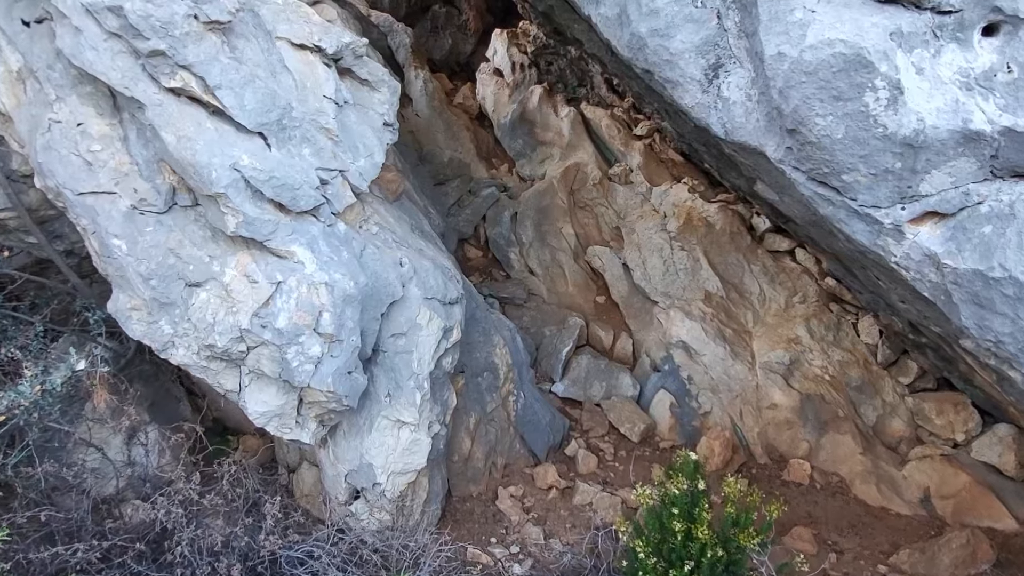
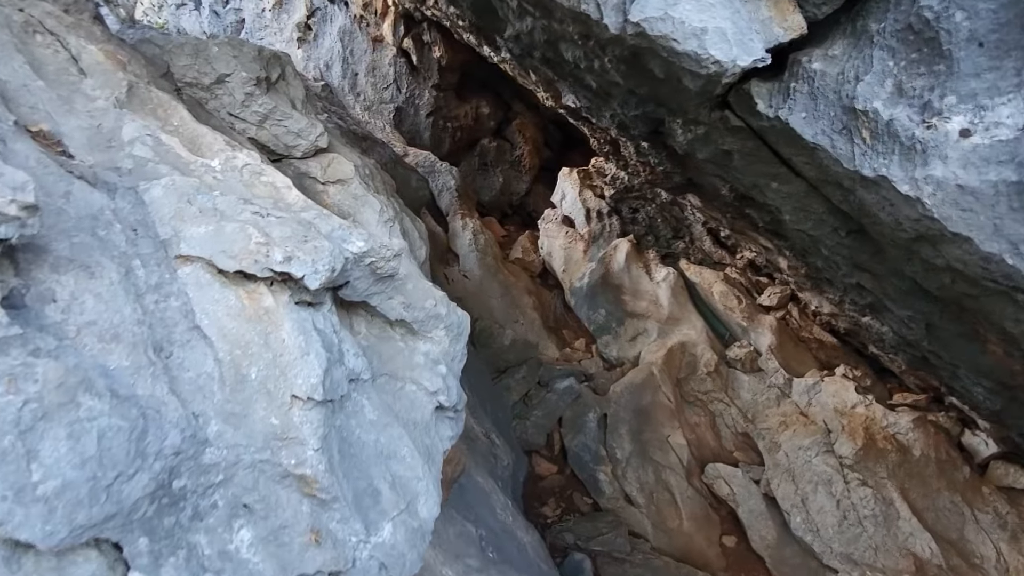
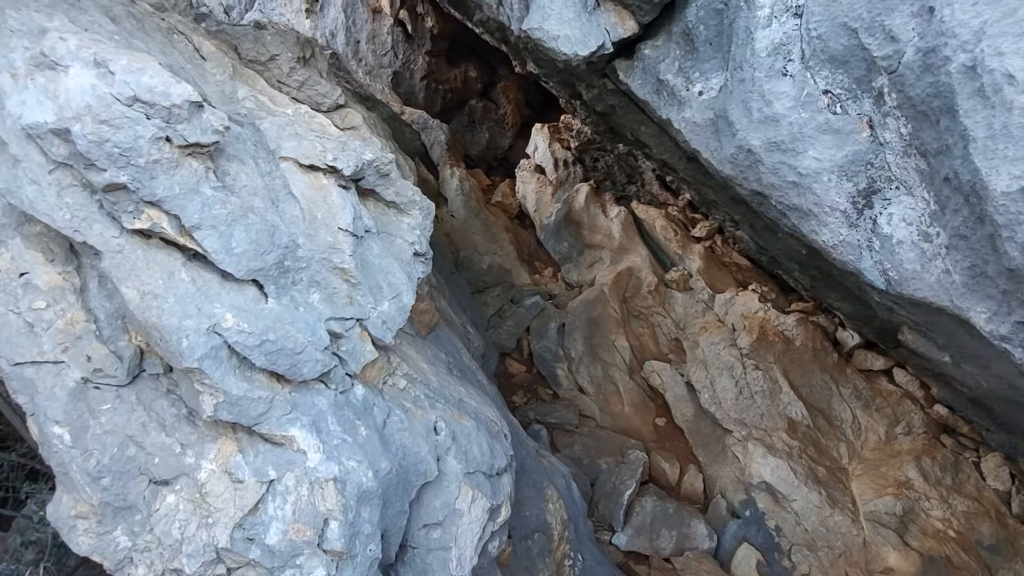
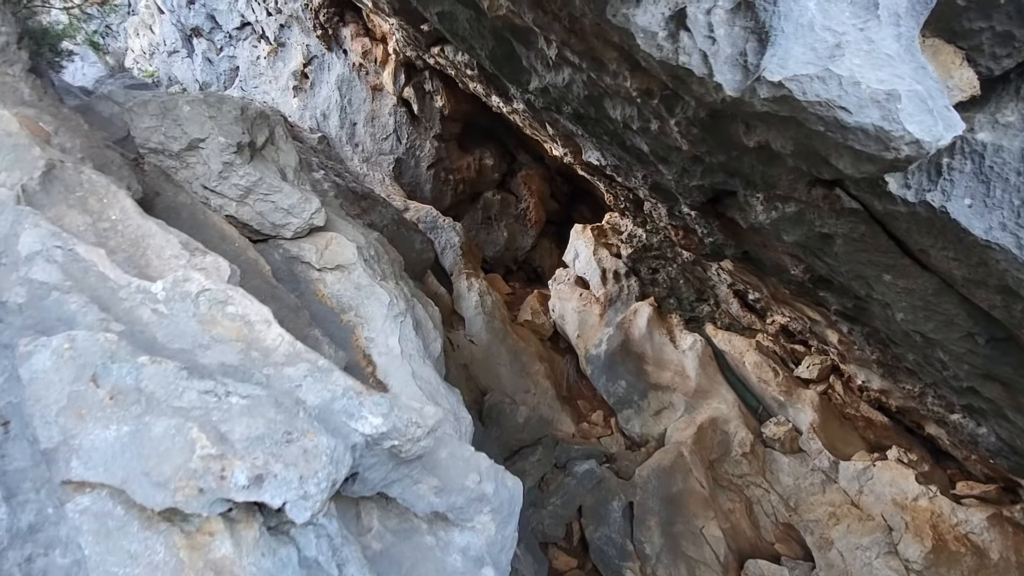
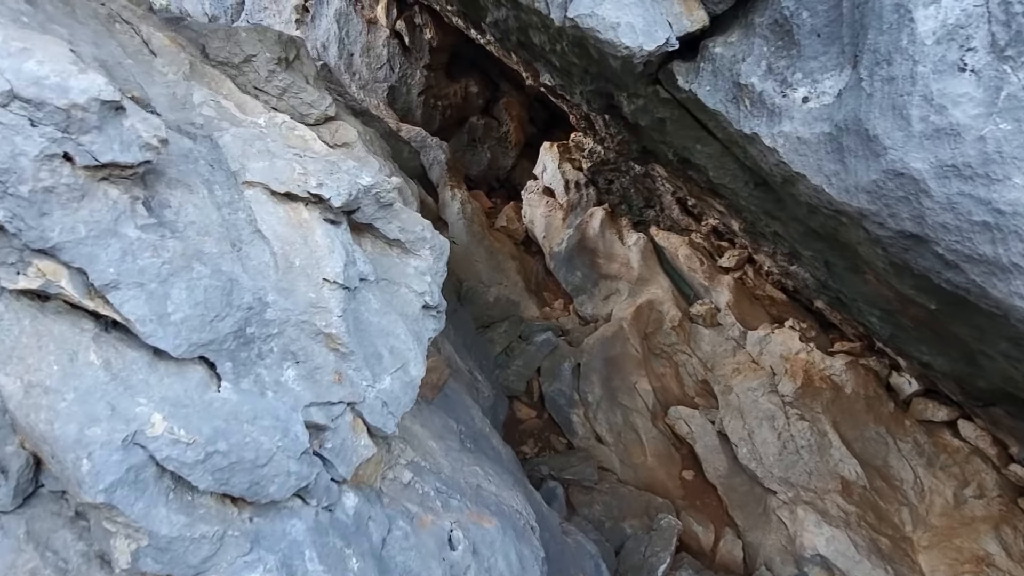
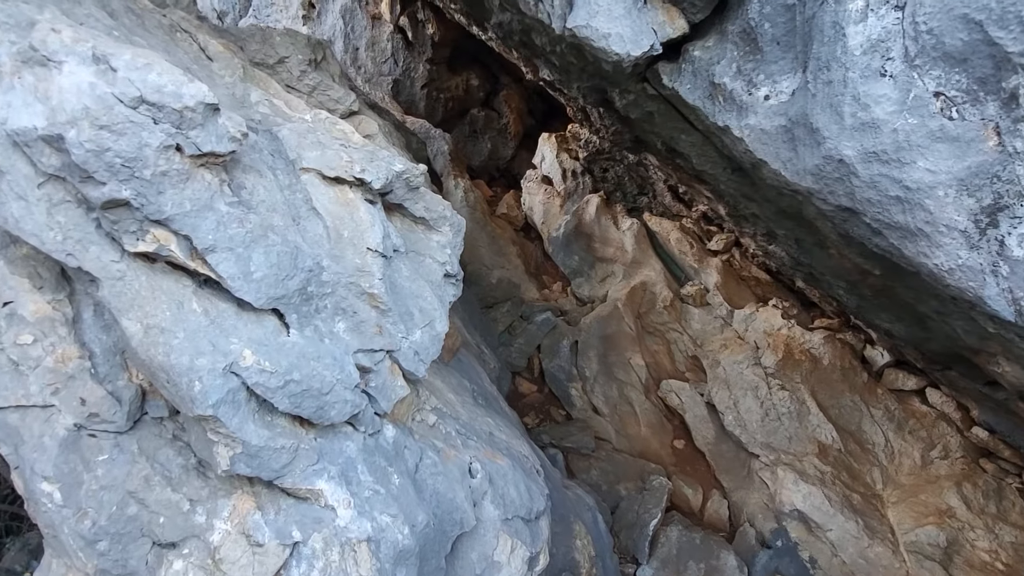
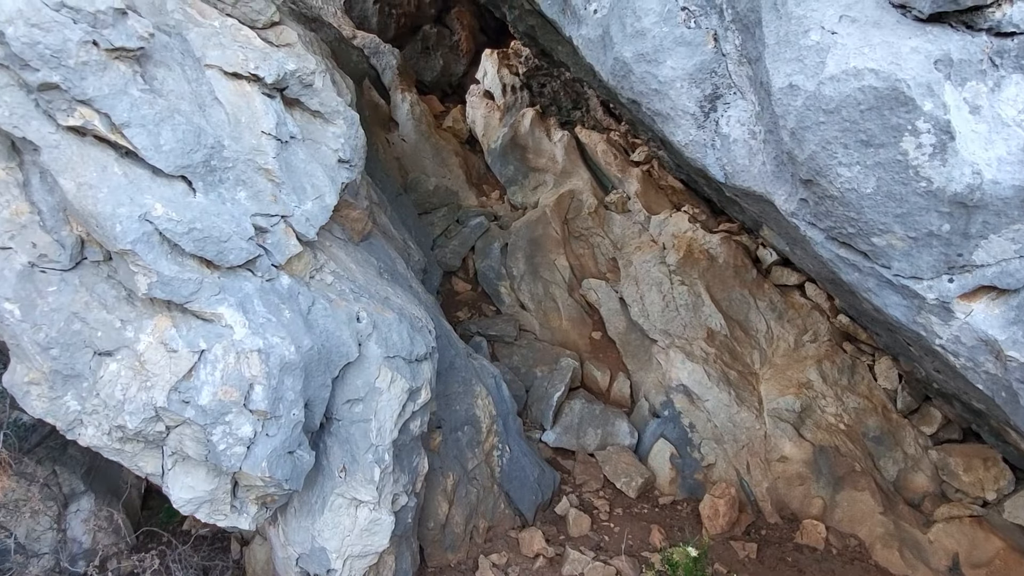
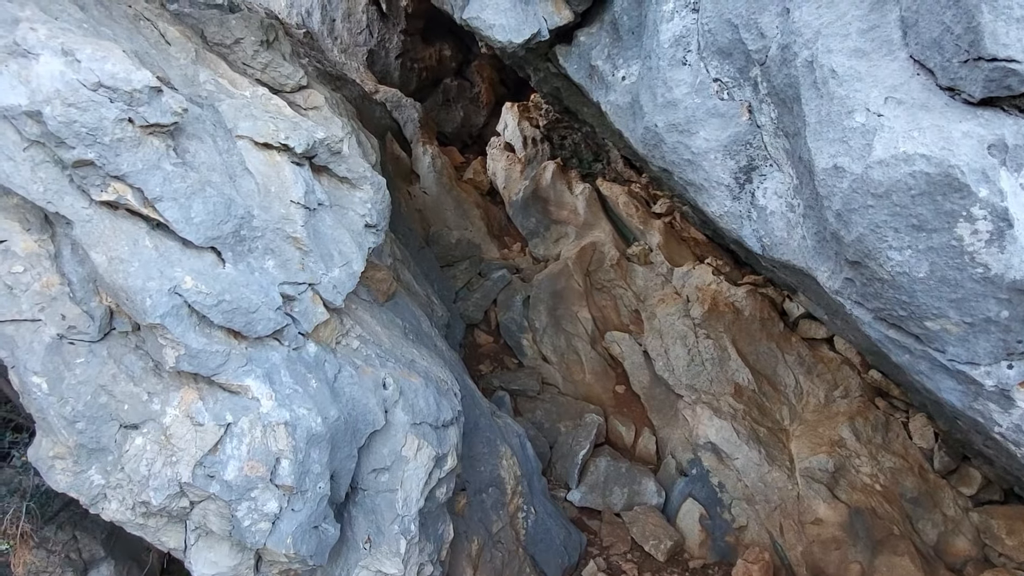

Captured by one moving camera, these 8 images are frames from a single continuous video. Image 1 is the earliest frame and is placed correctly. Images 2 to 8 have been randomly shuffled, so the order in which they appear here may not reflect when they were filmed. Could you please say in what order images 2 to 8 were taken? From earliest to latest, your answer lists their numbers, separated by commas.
7, 8, 3, 6, 5, 2, 4
